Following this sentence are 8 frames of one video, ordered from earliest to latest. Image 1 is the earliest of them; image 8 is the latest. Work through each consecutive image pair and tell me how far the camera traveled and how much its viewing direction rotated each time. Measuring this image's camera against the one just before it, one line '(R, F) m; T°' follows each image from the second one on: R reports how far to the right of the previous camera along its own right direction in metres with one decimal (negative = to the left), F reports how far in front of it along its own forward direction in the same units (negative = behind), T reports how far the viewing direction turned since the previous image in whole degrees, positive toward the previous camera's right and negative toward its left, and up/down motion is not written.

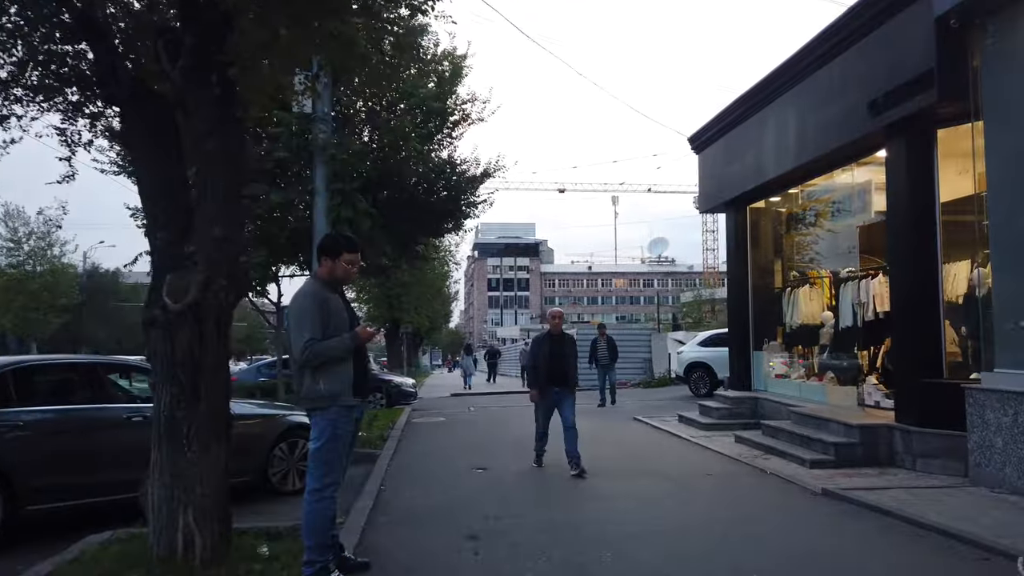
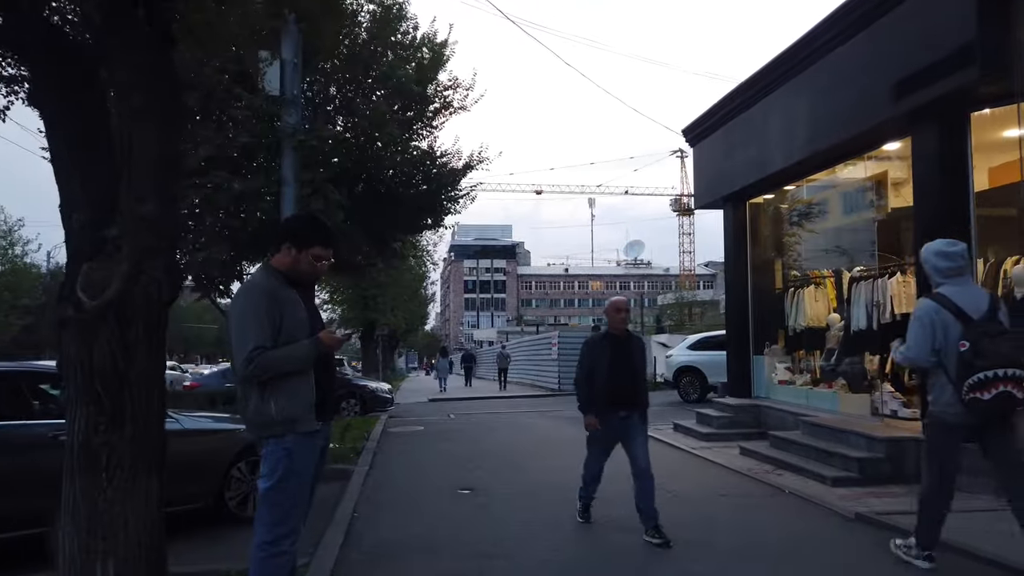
(-0.2, +1.0) m; +2°
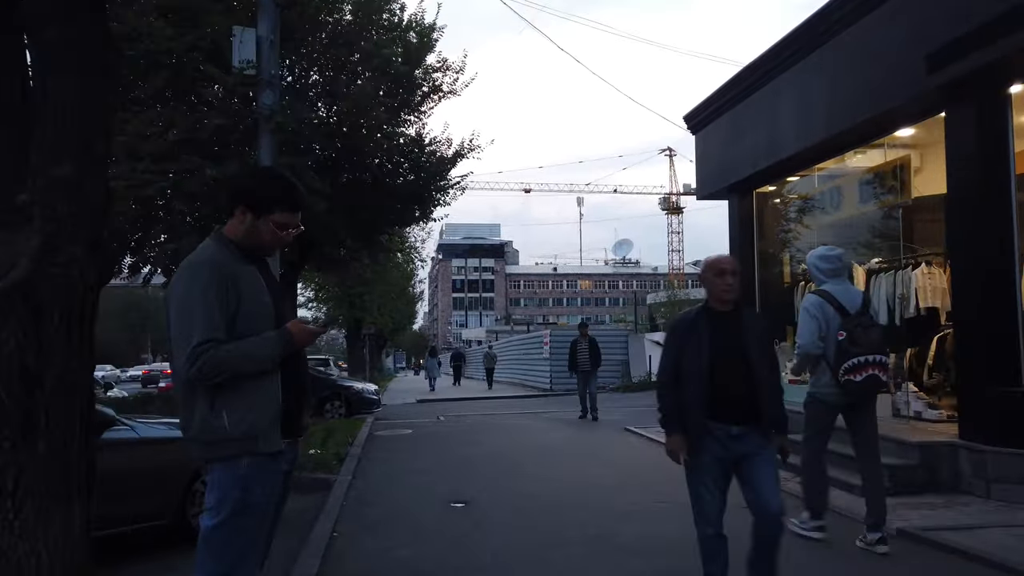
(-0.1, +0.8) m; +1°
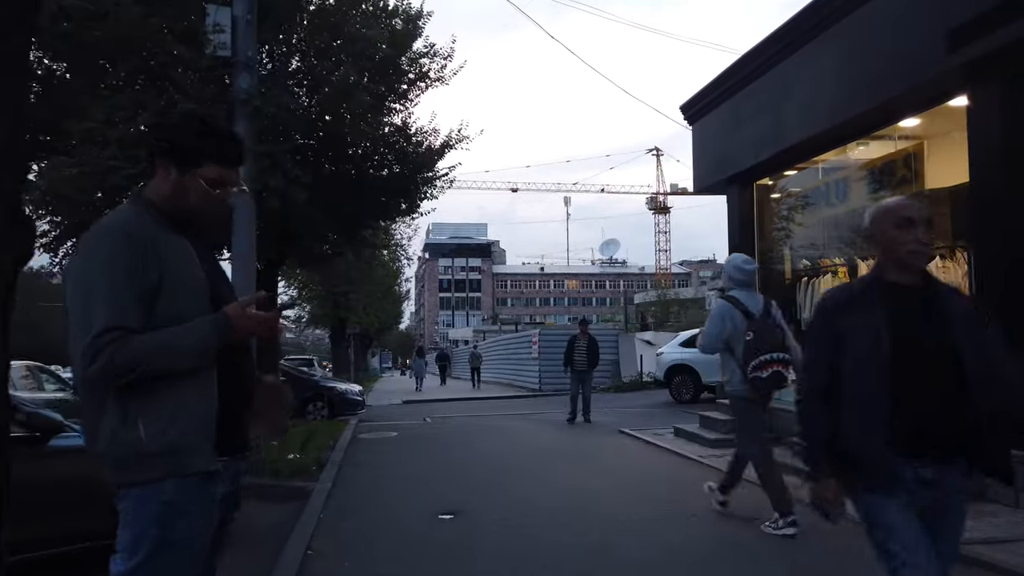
(-0.1, +0.6) m; +1°
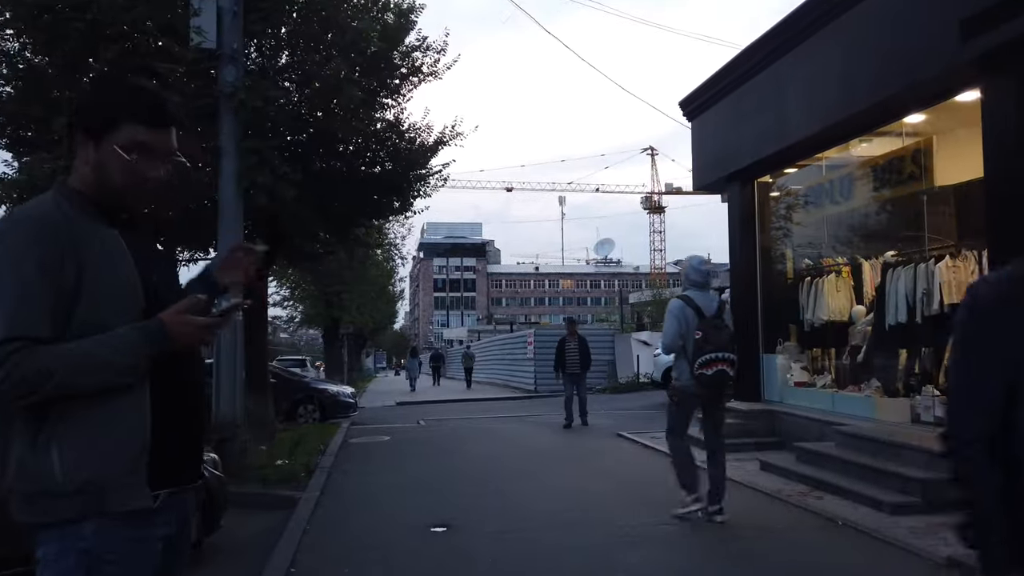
(0.0, +0.3) m; 0°
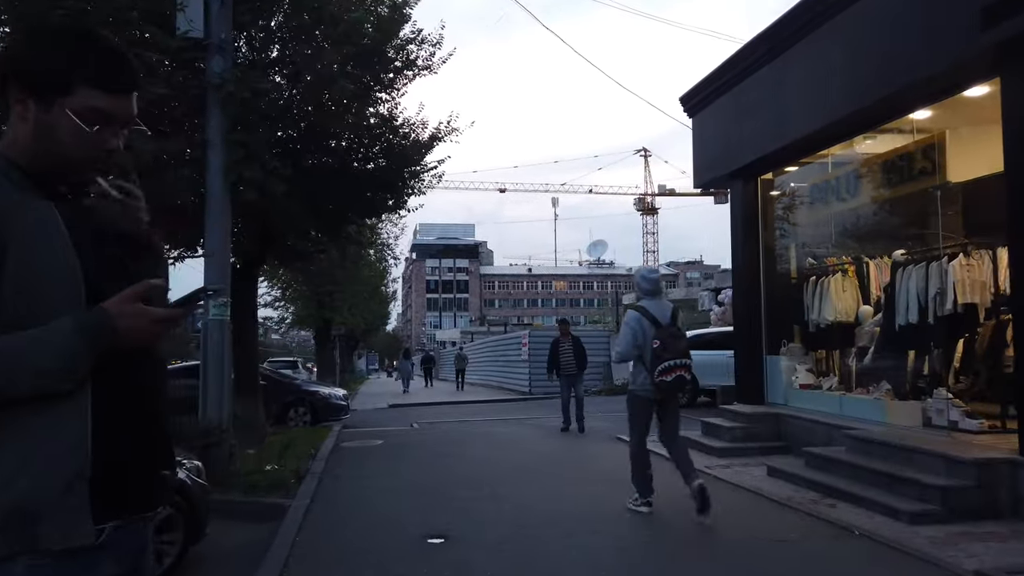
(-0.1, +0.3) m; +1°
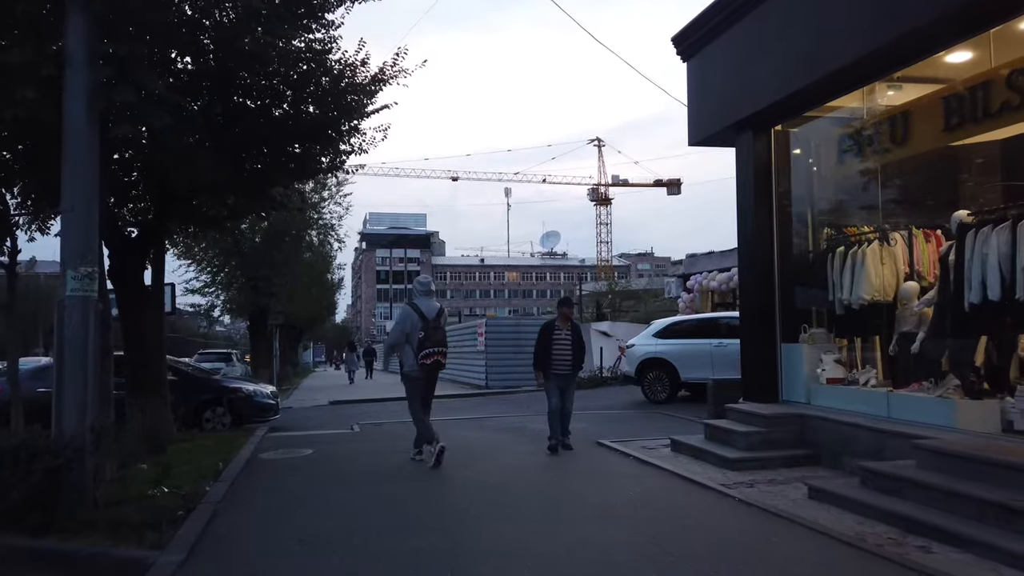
(-0.1, +2.3) m; +4°
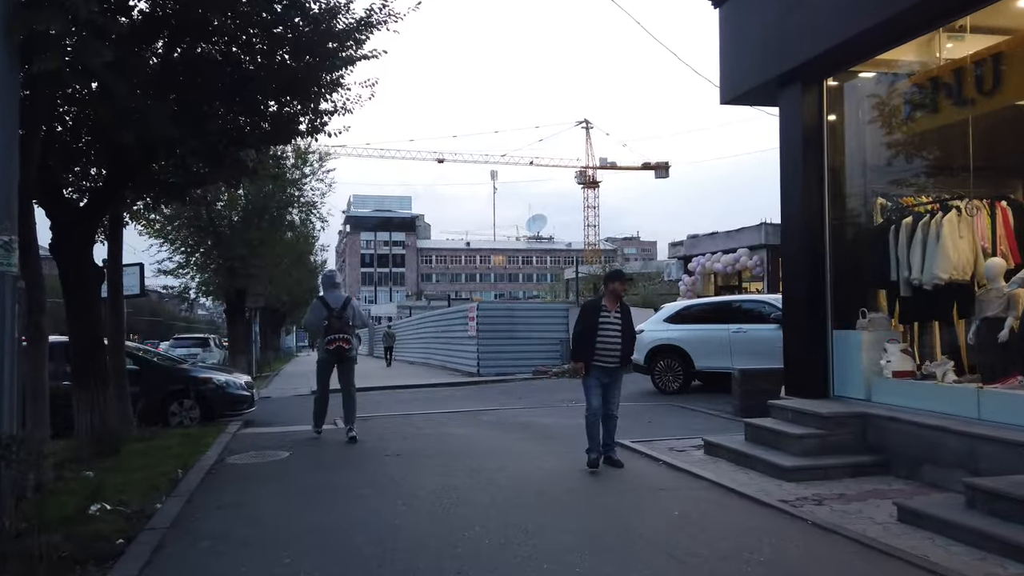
(-0.3, +1.4) m; +1°
